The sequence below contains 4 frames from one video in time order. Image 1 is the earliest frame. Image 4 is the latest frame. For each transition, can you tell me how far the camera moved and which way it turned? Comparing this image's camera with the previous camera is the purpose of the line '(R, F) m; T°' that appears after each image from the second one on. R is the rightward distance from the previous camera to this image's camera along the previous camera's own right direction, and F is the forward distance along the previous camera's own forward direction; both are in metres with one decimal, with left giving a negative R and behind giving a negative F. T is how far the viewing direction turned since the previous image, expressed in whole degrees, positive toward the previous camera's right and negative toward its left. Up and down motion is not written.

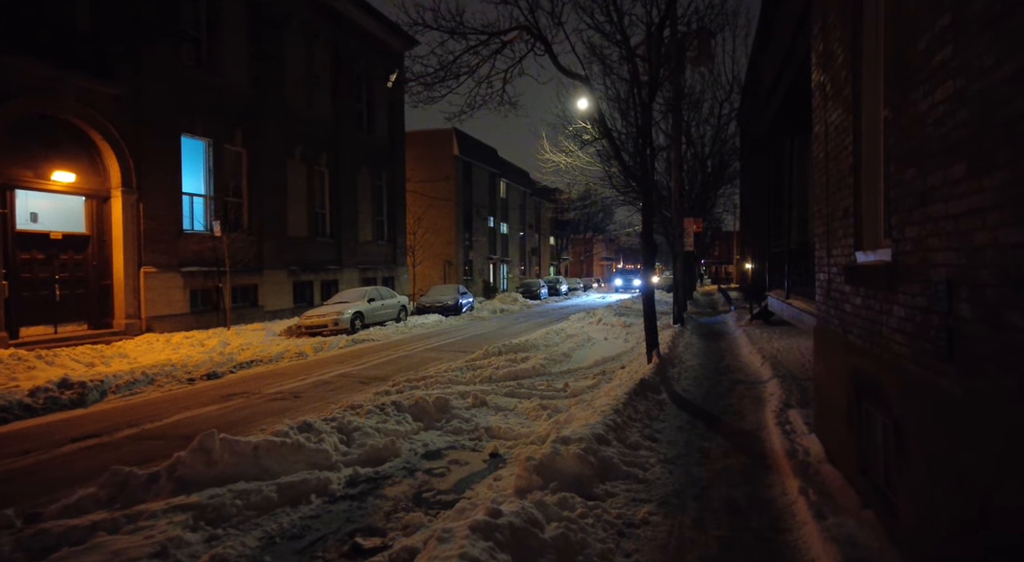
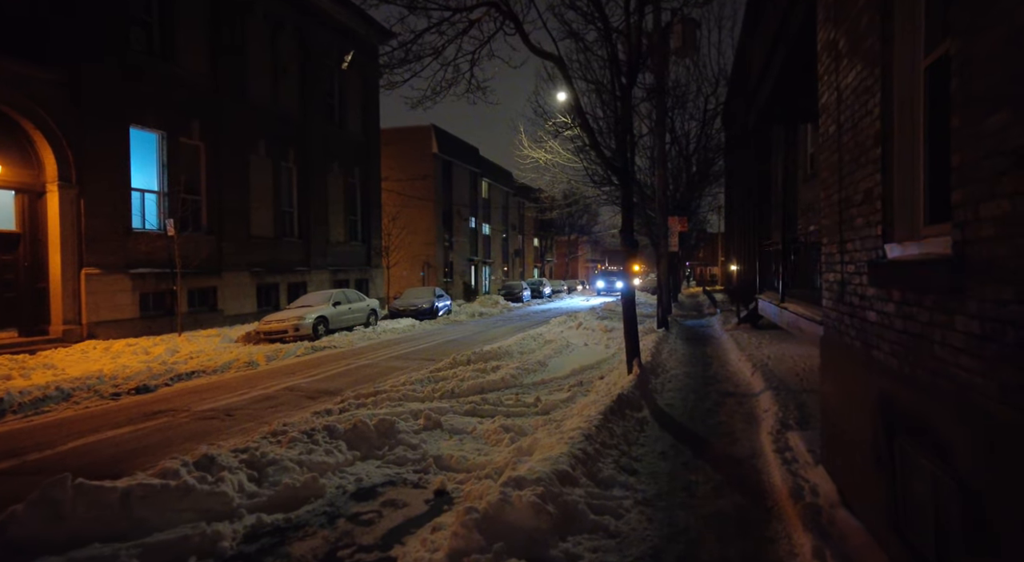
(+0.3, +1.1) m; +1°
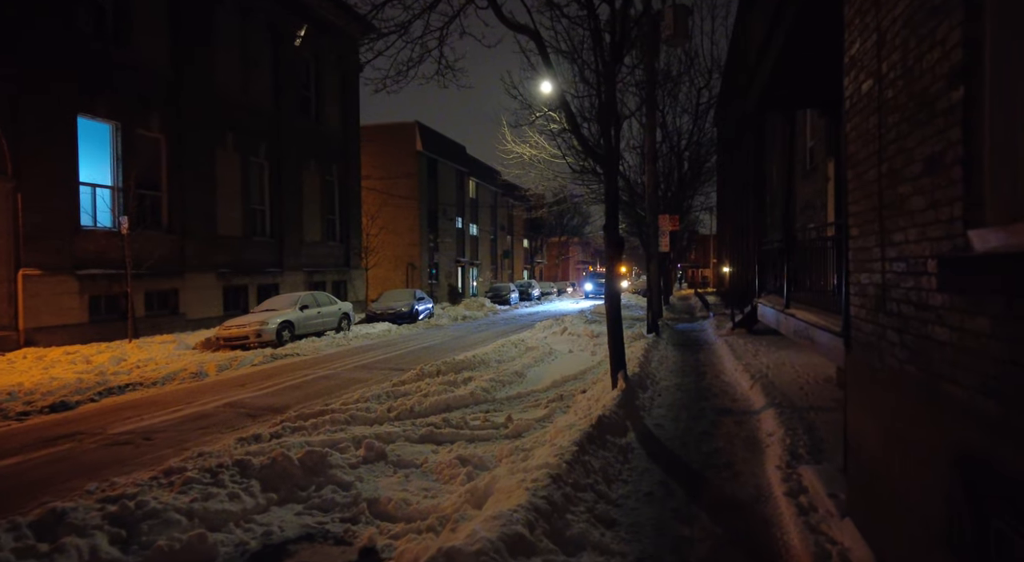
(+0.3, +1.1) m; +1°
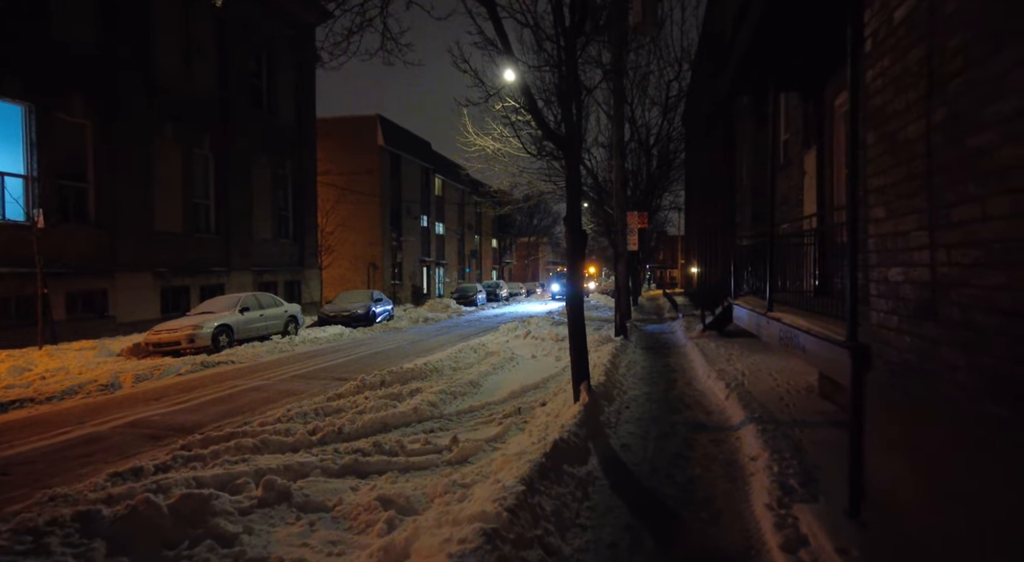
(+0.3, +1.1) m; +3°
